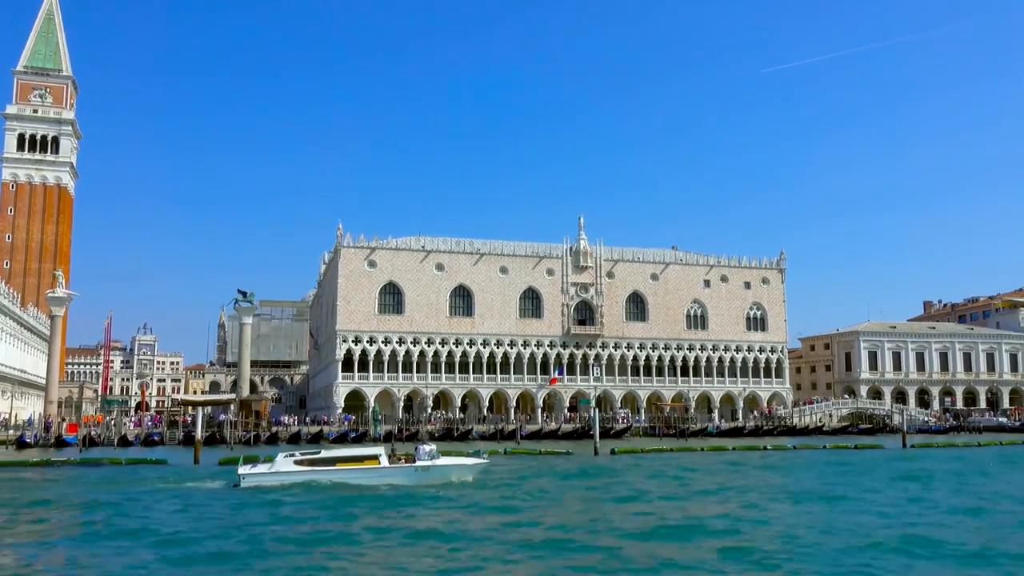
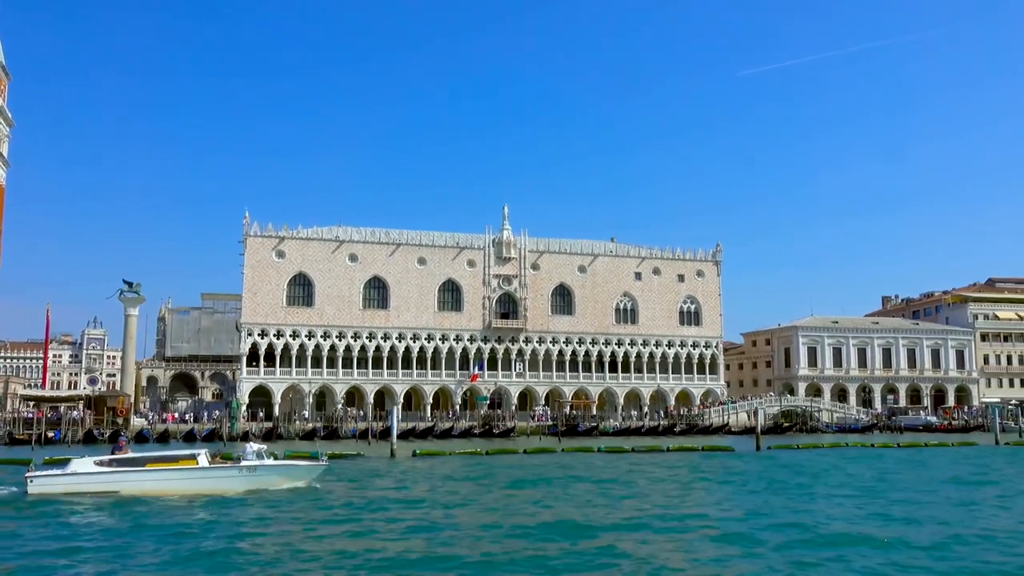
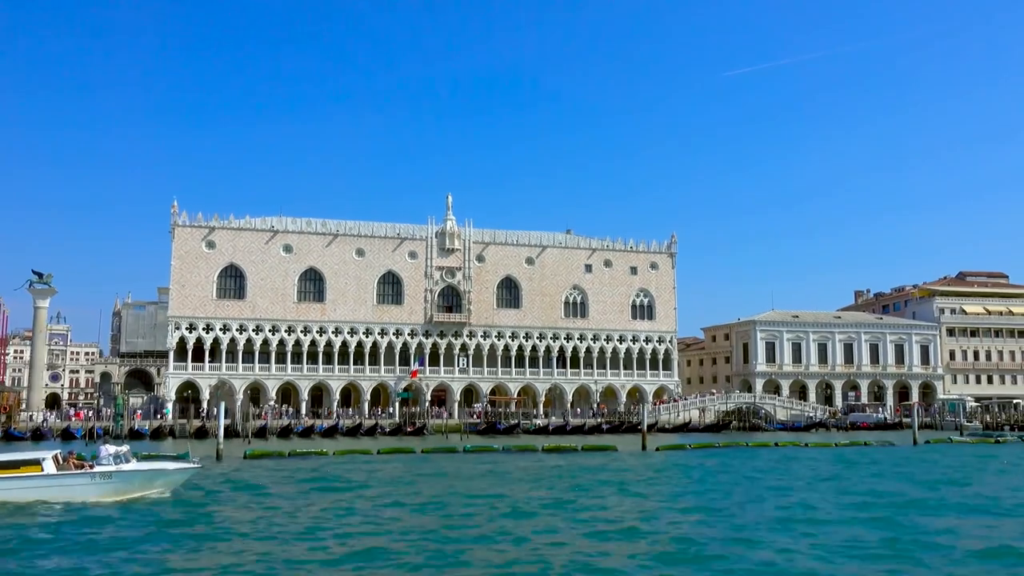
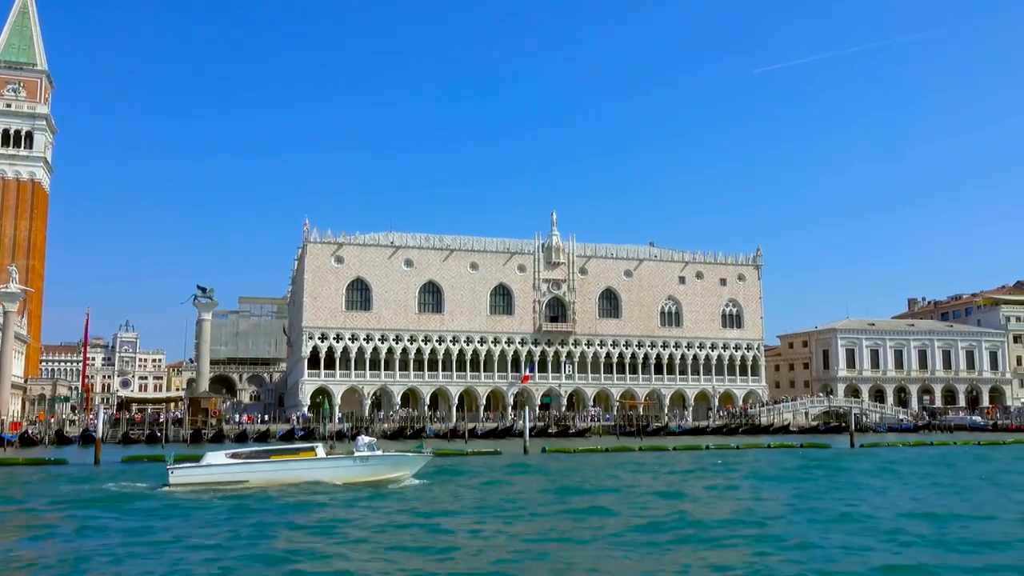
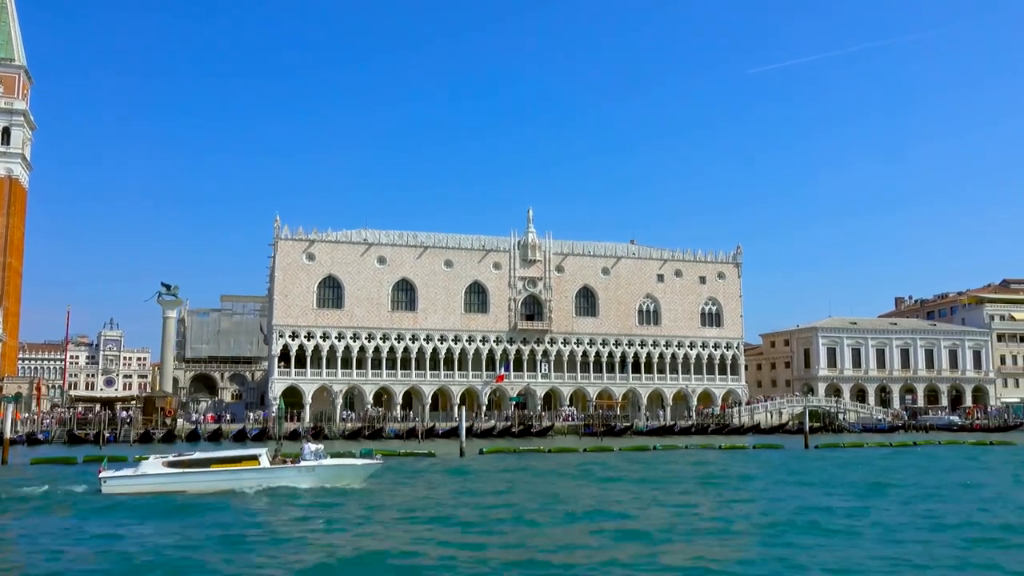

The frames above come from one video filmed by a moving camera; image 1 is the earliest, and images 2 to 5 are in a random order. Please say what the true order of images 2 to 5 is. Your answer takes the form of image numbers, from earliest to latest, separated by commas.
4, 5, 2, 3
